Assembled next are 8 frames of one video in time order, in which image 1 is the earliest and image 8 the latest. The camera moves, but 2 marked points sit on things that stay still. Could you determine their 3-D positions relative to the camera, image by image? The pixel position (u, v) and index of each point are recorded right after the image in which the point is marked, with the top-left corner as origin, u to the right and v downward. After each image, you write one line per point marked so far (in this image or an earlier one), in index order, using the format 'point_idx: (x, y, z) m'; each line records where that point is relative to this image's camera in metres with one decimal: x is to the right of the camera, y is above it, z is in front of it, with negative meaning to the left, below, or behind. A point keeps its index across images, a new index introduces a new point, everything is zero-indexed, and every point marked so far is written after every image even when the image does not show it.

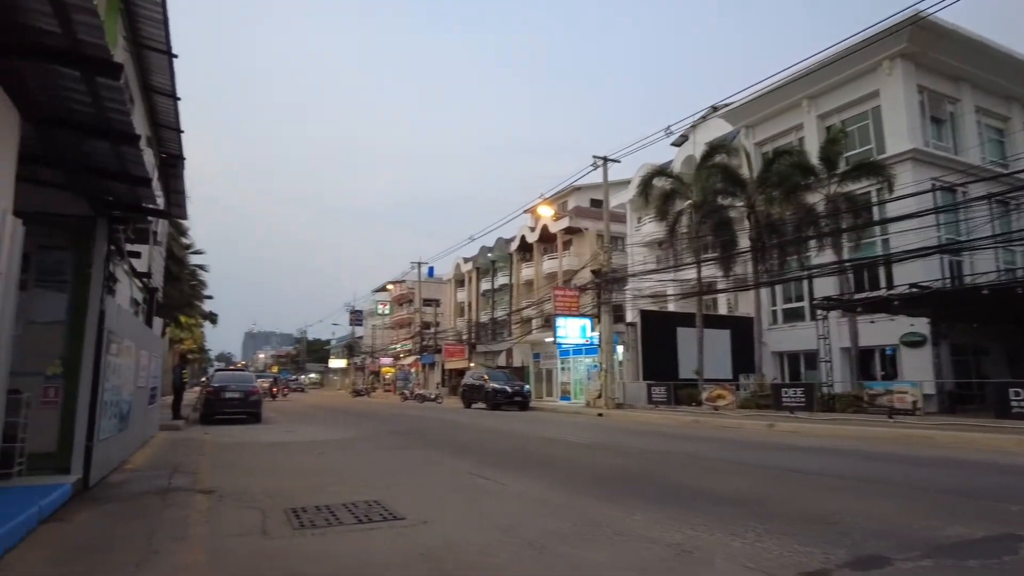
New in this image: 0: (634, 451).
0: (+2.6, -3.5, +14.4) m
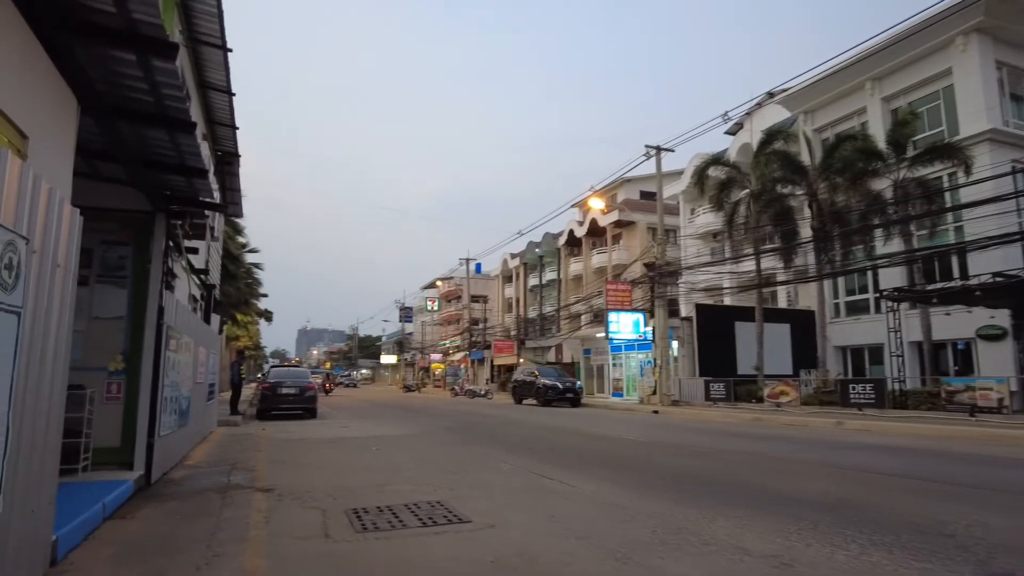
0: (+3.8, -3.3, +13.9) m
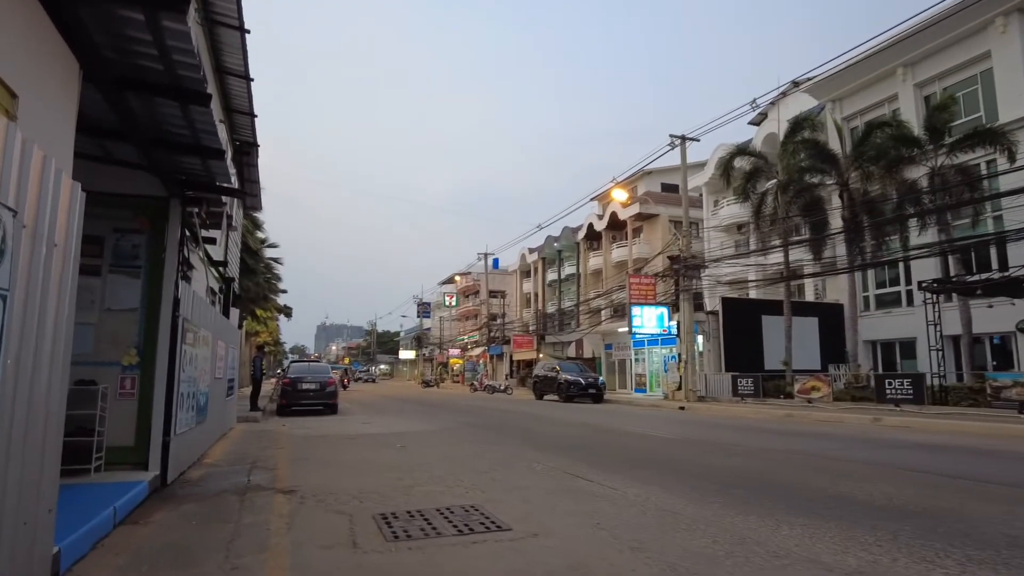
0: (+4.4, -3.2, +13.3) m
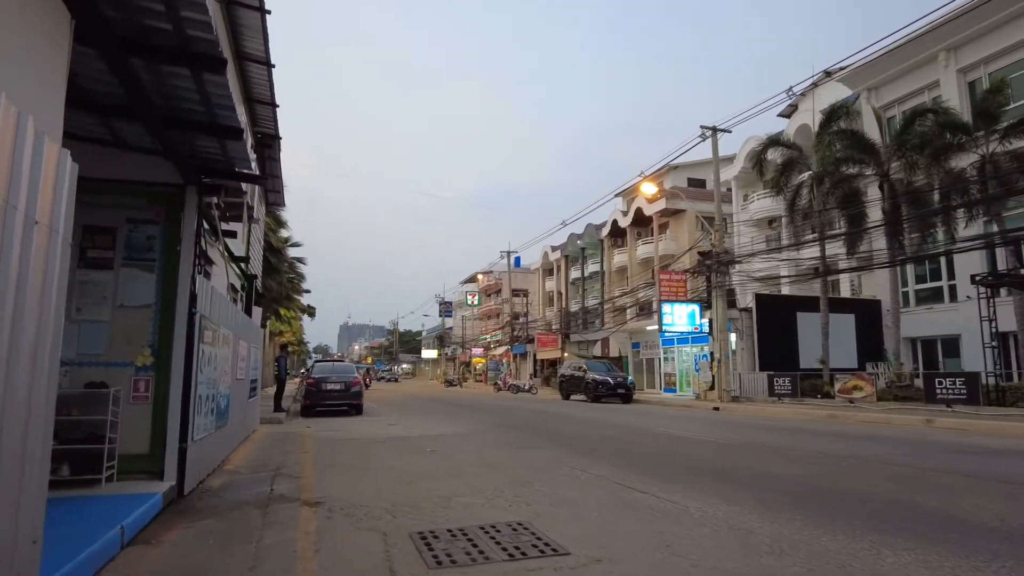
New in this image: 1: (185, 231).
0: (+5.0, -3.1, +12.5) m
1: (-3.4, +0.6, +7.0) m
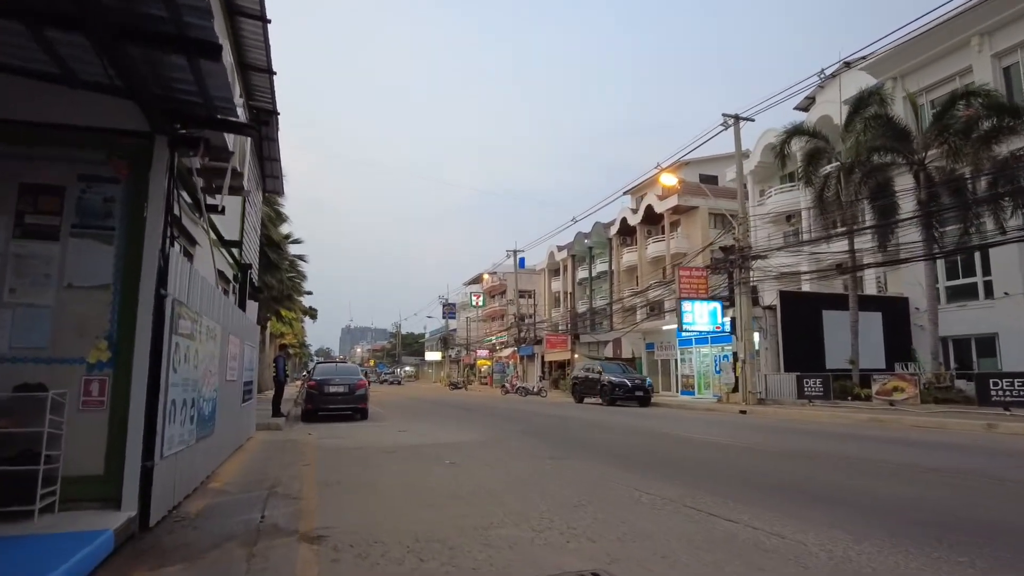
0: (+5.5, -2.9, +11.0) m
1: (-3.0, +0.8, +5.5) m
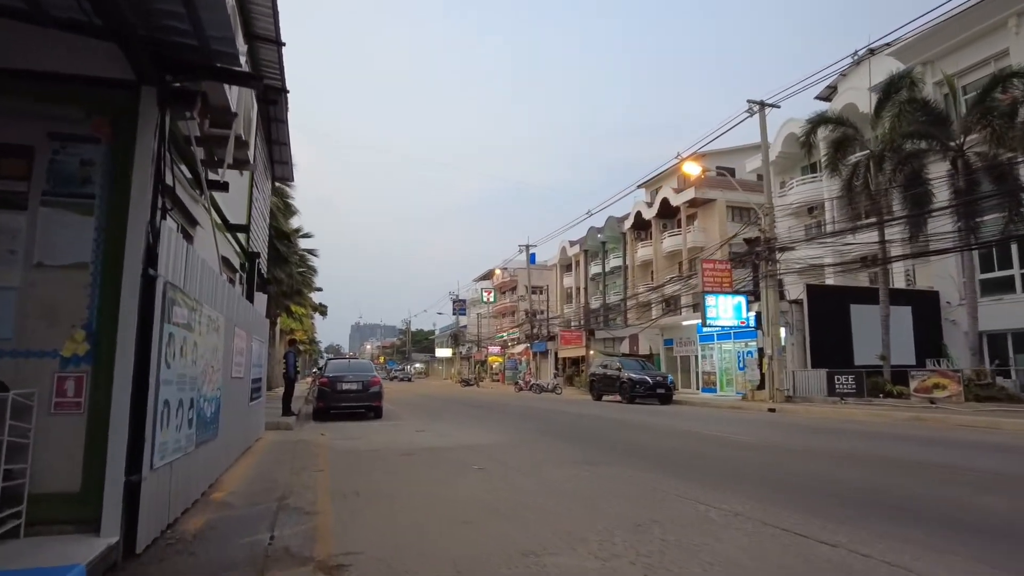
0: (+5.9, -2.7, +10.0) m
1: (-2.6, +0.9, +4.6) m
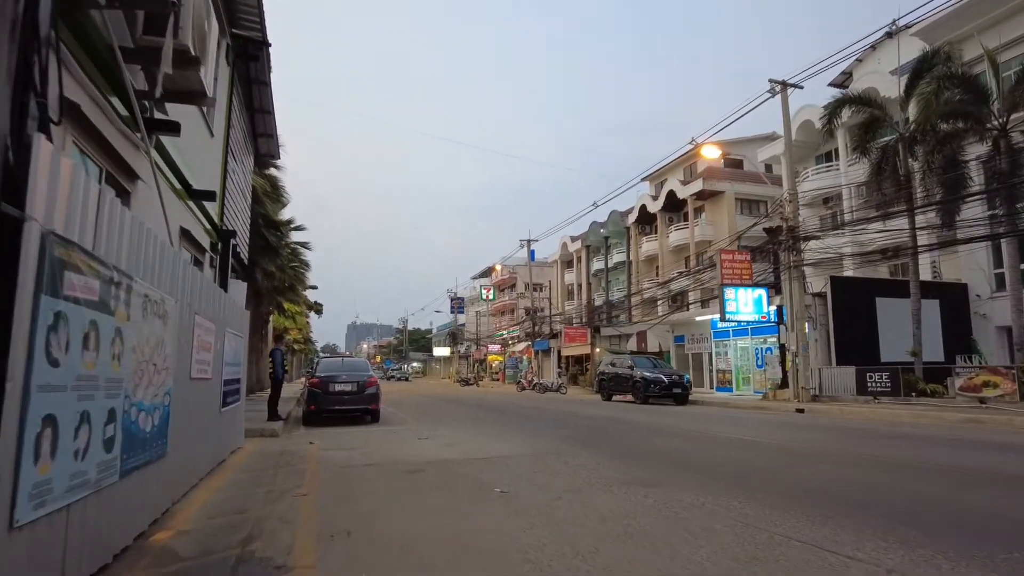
0: (+6.3, -2.4, +8.3) m
1: (-2.3, +1.2, +2.9) m
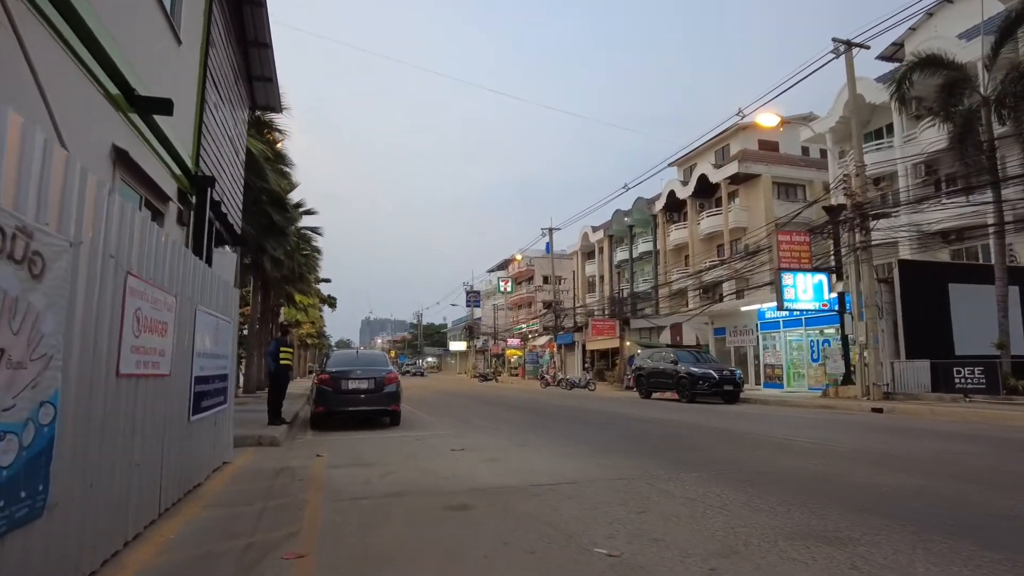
0: (+7.0, -2.0, +5.7) m
1: (-1.6, +1.5, +0.4) m
